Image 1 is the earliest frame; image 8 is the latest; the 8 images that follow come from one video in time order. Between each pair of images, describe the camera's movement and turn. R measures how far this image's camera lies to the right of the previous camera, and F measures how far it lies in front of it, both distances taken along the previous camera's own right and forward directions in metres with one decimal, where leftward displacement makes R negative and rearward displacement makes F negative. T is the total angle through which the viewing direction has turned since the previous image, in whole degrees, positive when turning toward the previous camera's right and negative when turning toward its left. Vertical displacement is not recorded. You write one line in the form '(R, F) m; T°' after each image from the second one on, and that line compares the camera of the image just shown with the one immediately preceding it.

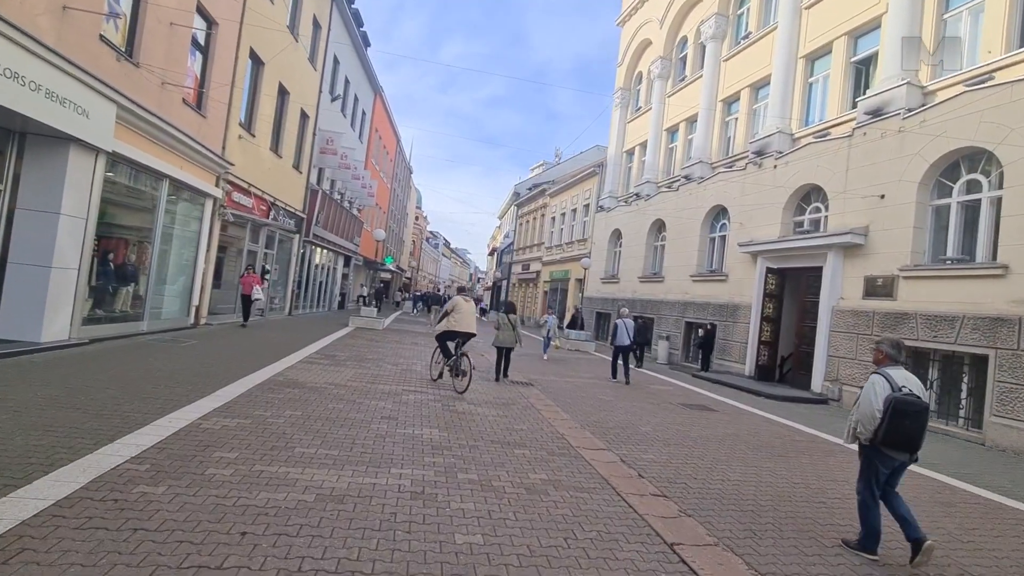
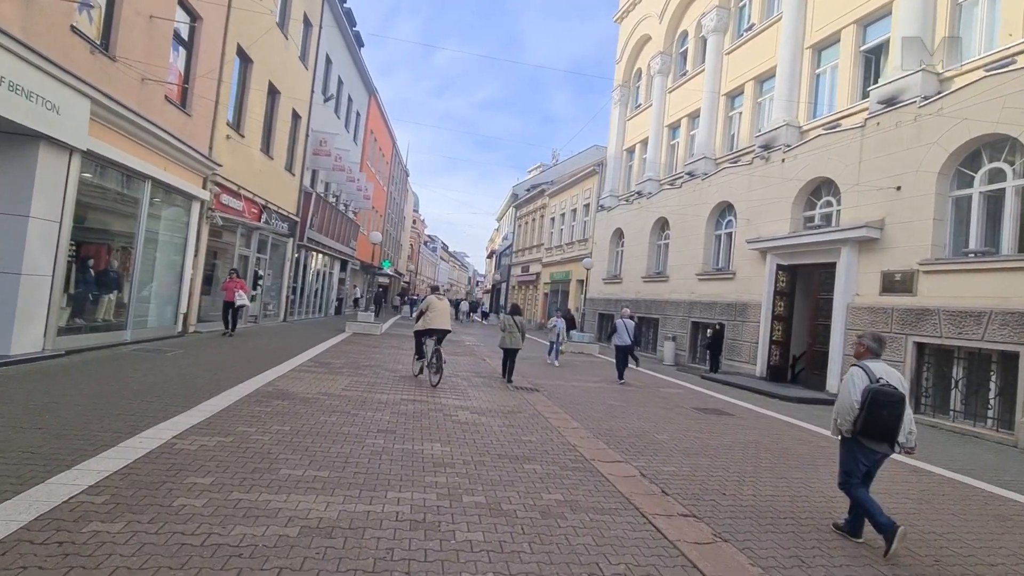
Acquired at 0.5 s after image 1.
(-0.1, +0.6) m; 0°
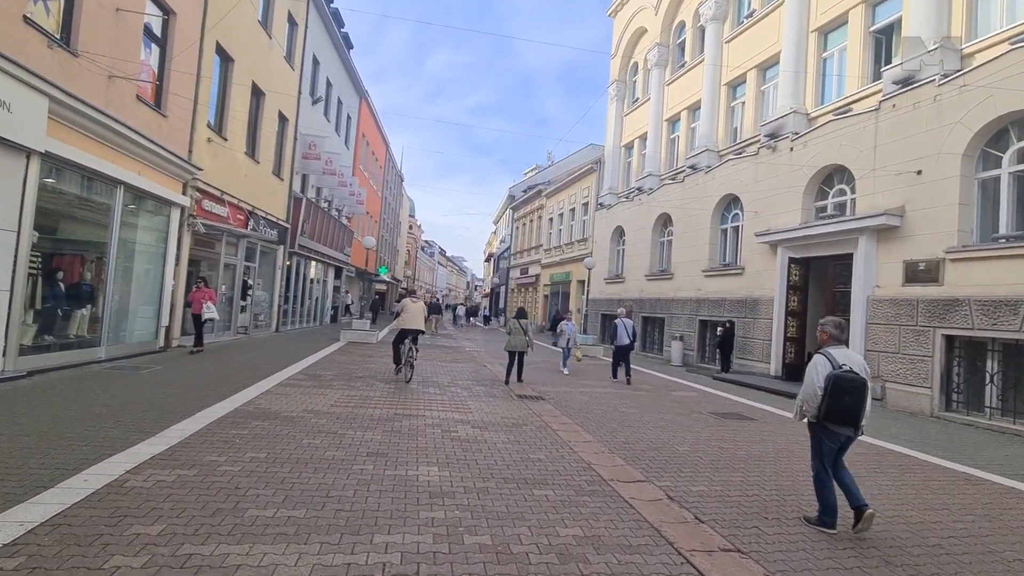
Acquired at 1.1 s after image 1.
(0.0, +0.7) m; 0°
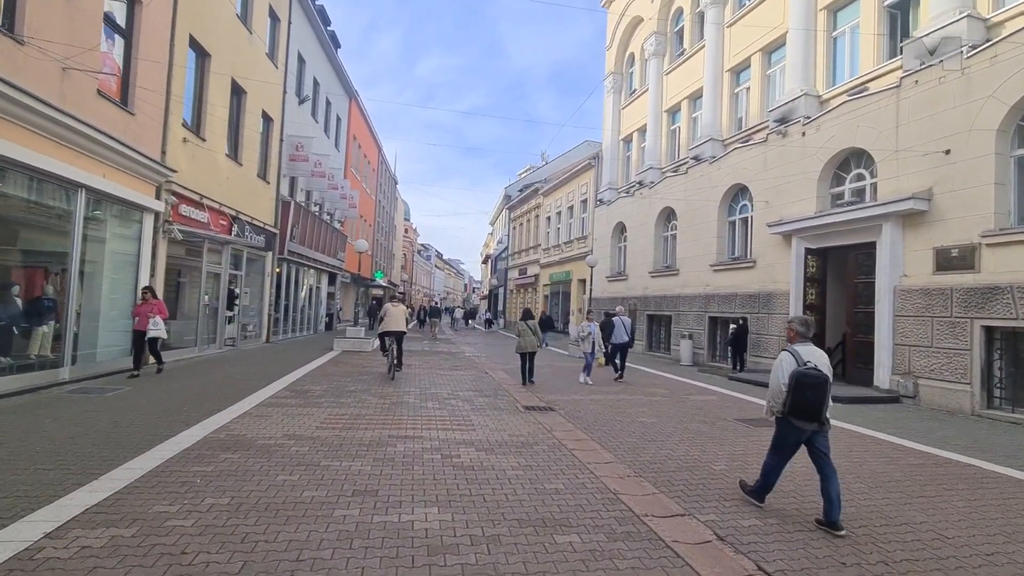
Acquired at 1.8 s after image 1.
(-0.1, +0.9) m; 0°
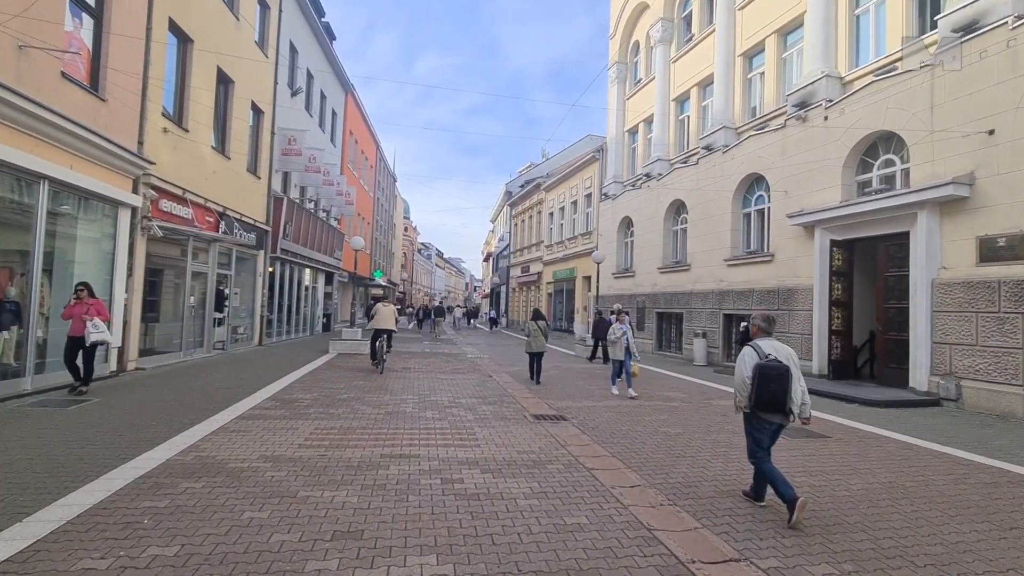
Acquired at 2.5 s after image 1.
(-0.1, +0.9) m; 0°
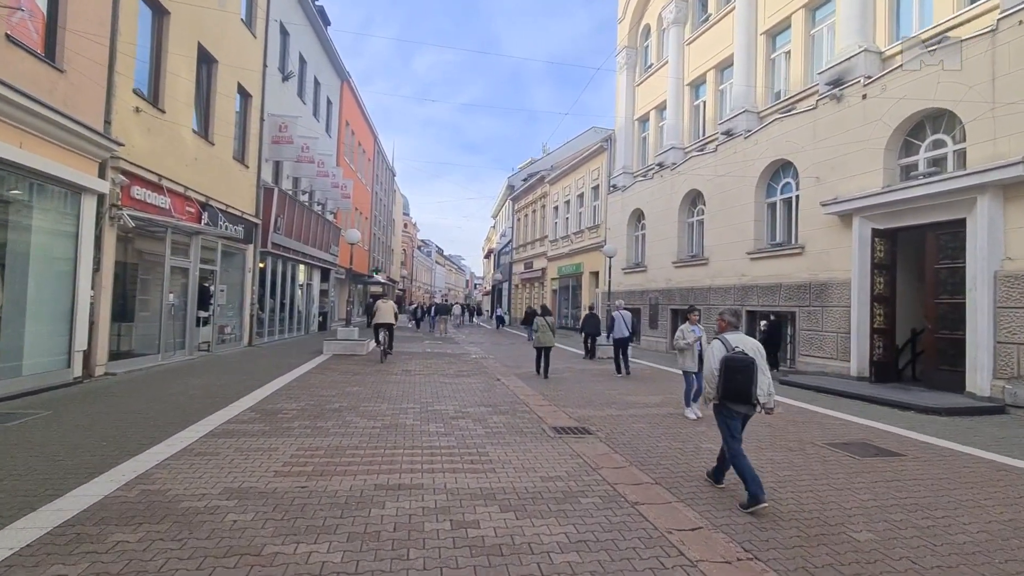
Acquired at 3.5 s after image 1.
(-0.2, +1.2) m; 0°
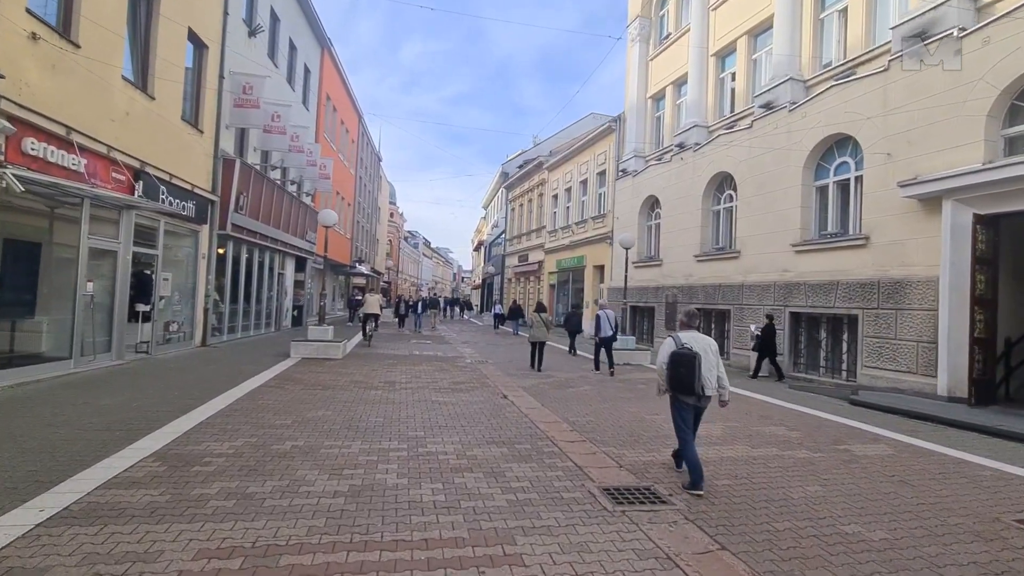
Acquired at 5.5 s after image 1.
(-0.5, +2.5) m; +2°
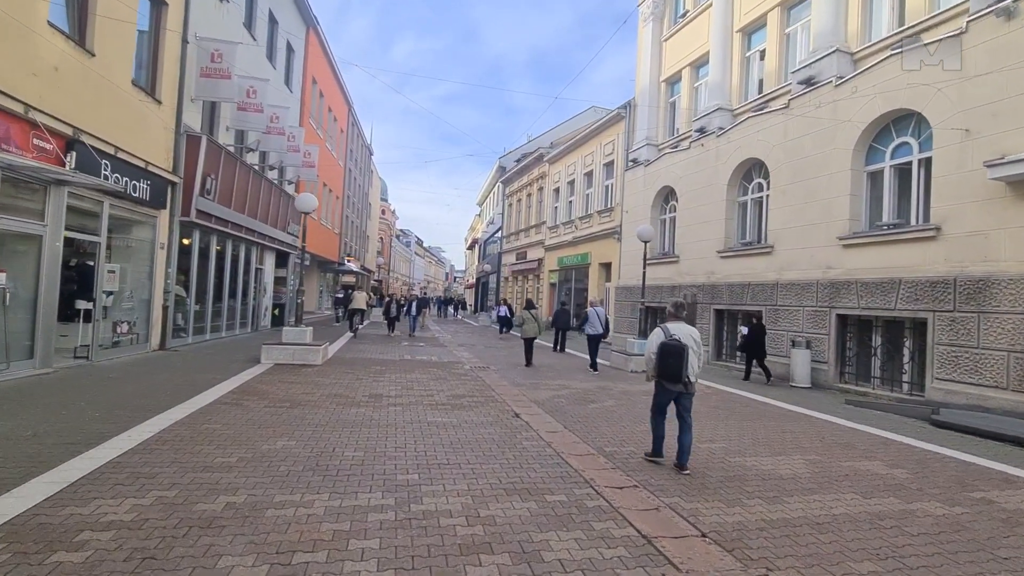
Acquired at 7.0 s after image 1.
(-0.4, +1.9) m; +1°
